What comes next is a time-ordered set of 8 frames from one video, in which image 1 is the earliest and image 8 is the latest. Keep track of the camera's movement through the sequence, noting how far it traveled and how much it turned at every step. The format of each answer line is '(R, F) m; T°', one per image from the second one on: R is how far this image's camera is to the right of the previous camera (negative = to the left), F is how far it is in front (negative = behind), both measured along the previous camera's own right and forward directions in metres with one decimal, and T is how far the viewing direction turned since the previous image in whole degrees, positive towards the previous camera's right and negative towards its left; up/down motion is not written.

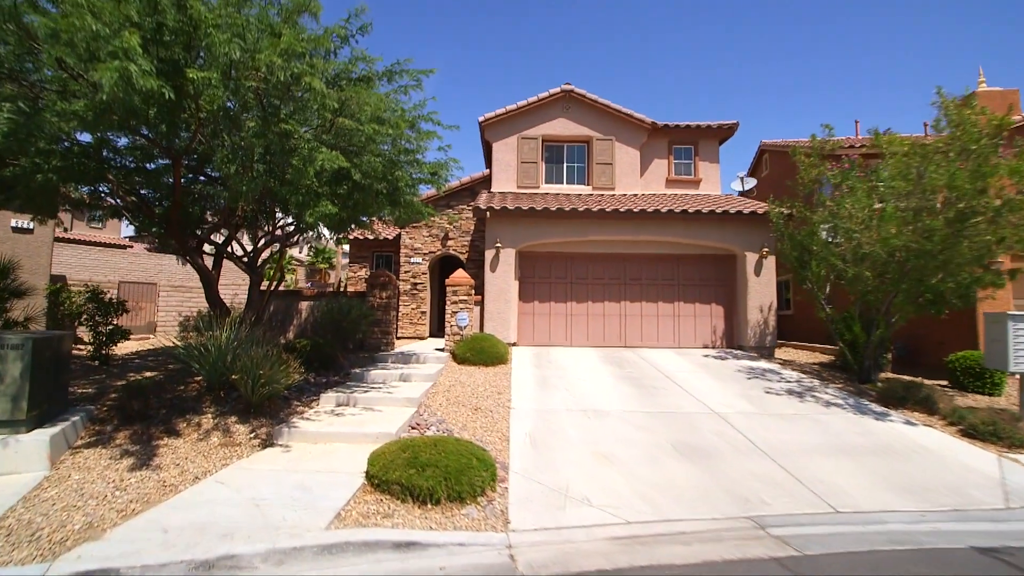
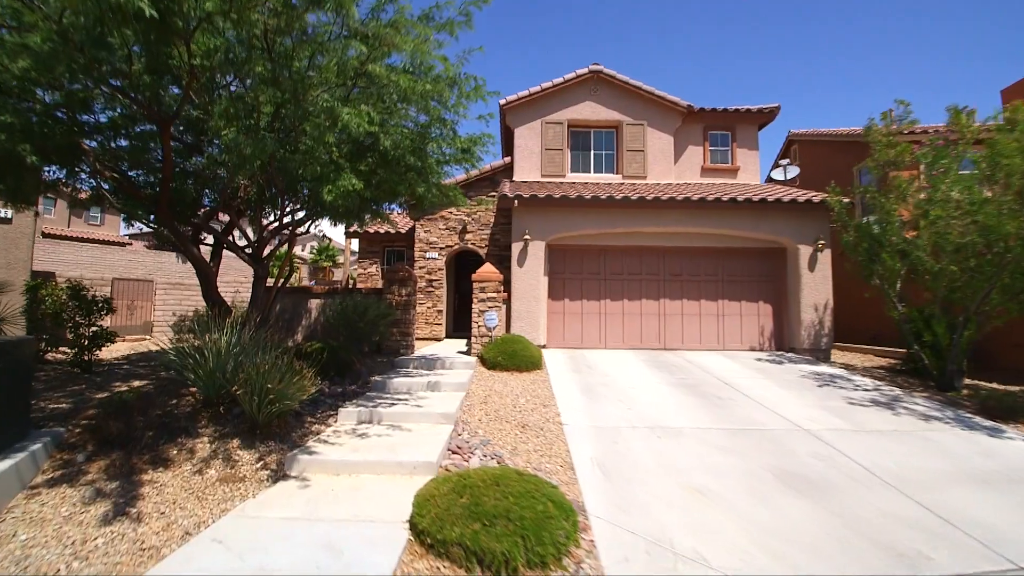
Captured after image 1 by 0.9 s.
(-0.9, +1.4) m; 0°
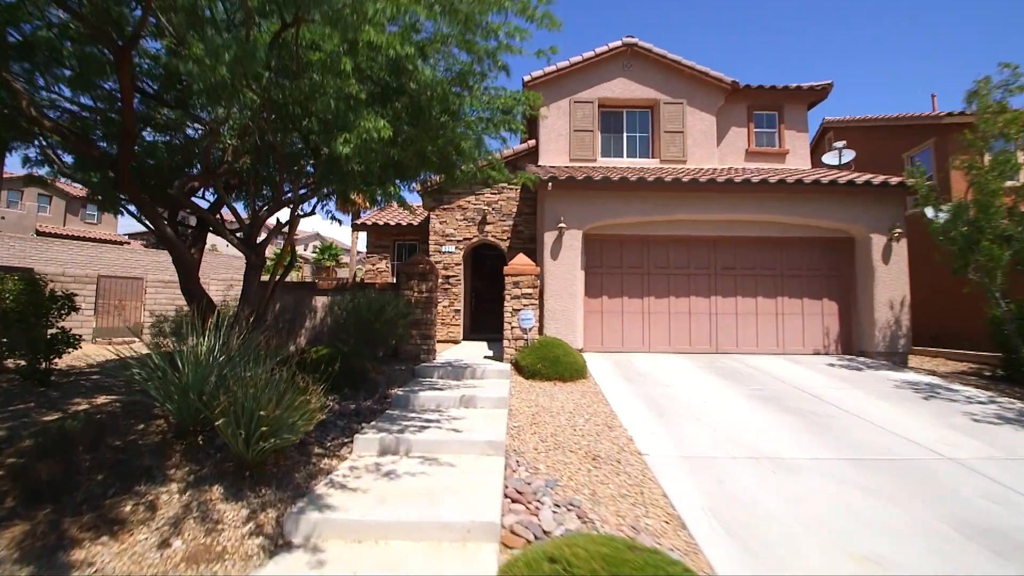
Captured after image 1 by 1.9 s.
(-0.8, +1.7) m; 0°
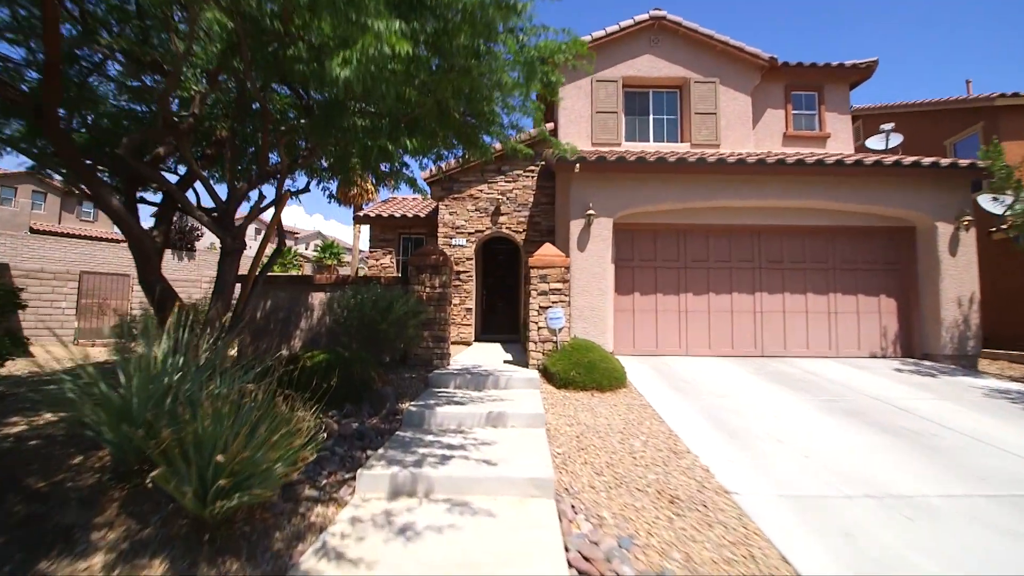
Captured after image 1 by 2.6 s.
(-0.5, +1.4) m; 0°
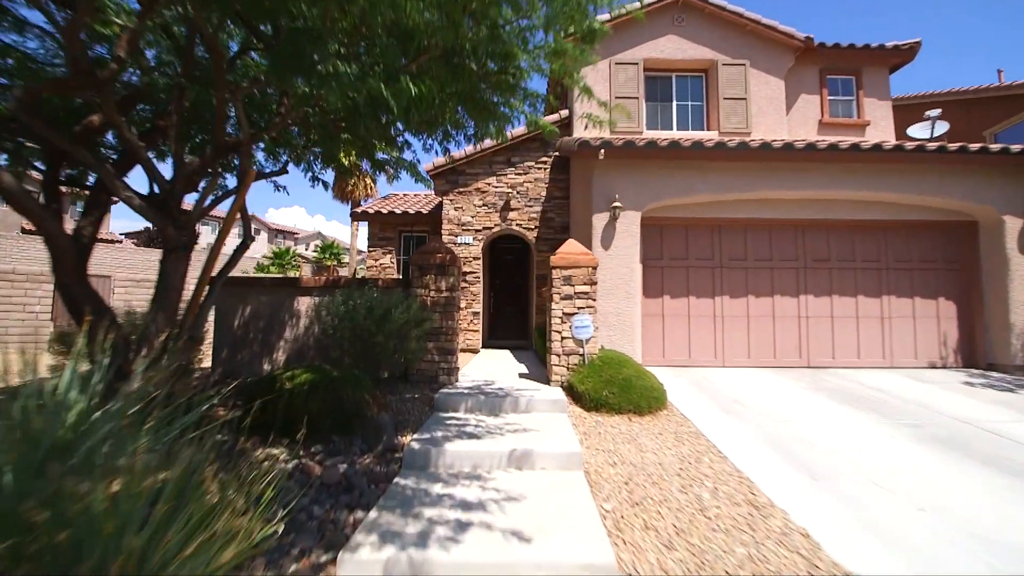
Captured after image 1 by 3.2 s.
(-0.3, +1.3) m; 0°
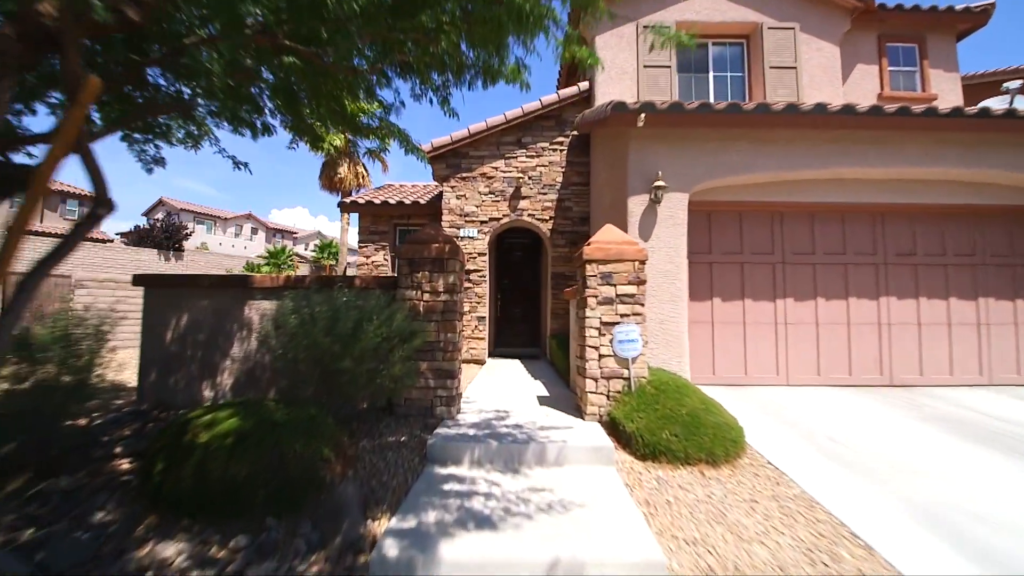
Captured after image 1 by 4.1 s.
(-0.2, +1.9) m; 0°
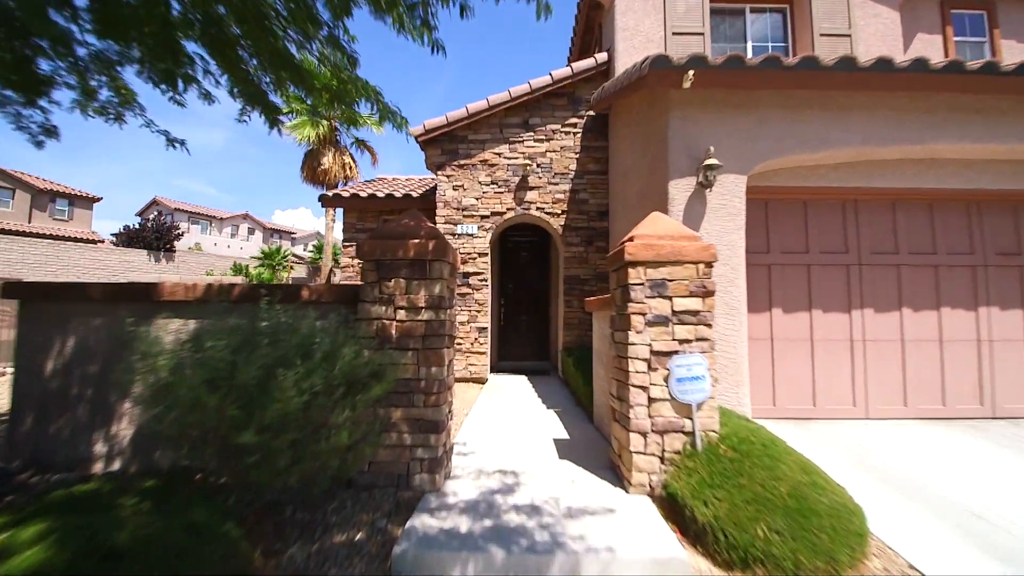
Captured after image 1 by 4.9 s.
(-0.1, +1.6) m; 0°
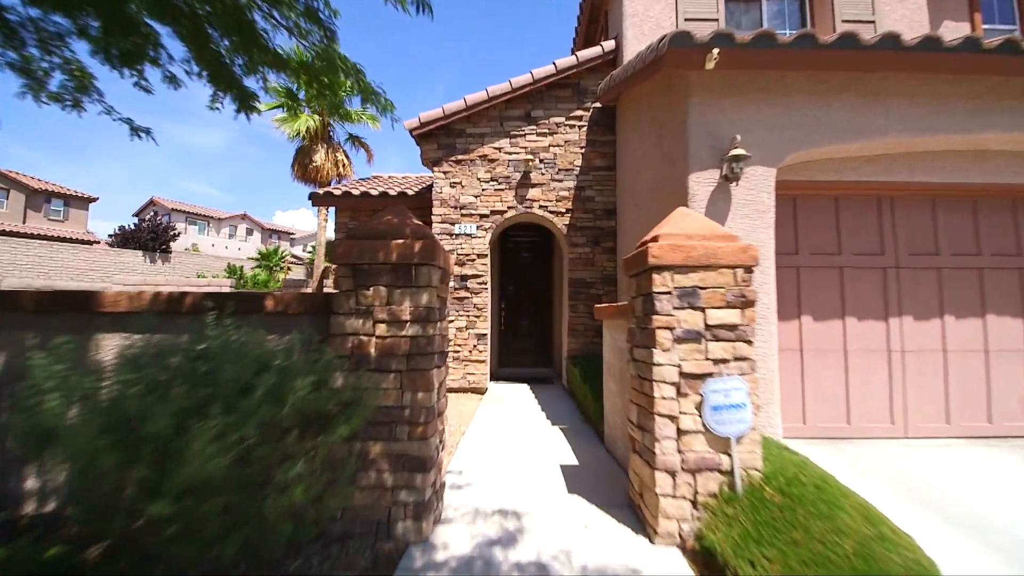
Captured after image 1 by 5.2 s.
(0.0, +0.6) m; 0°
